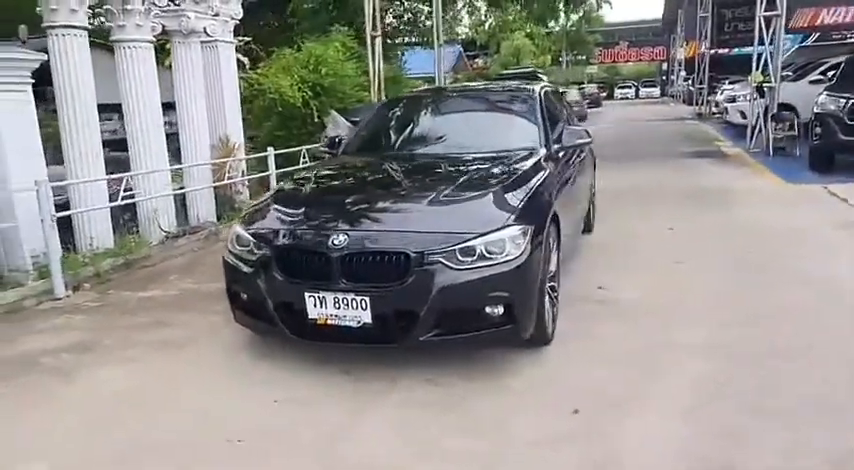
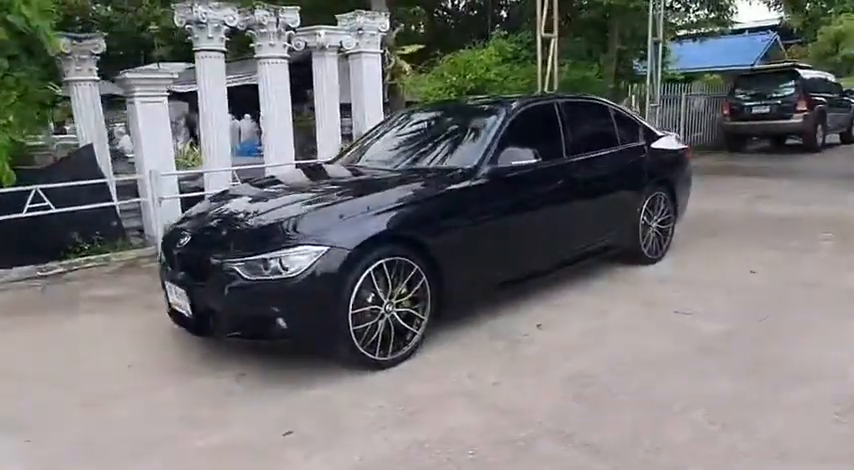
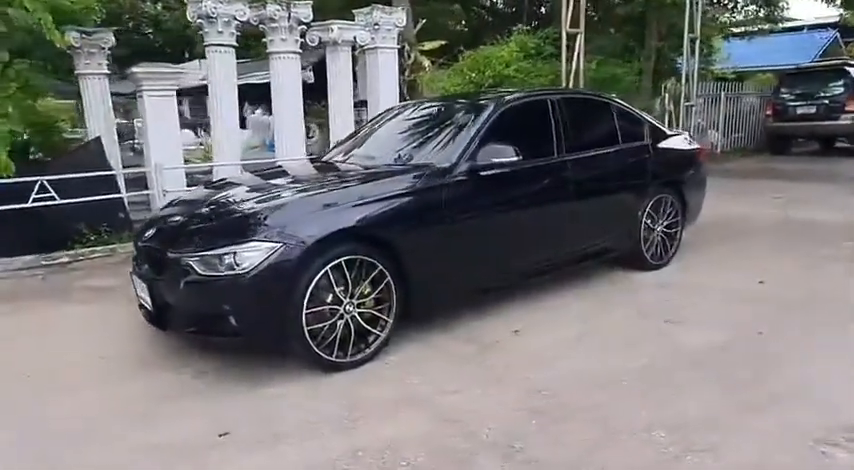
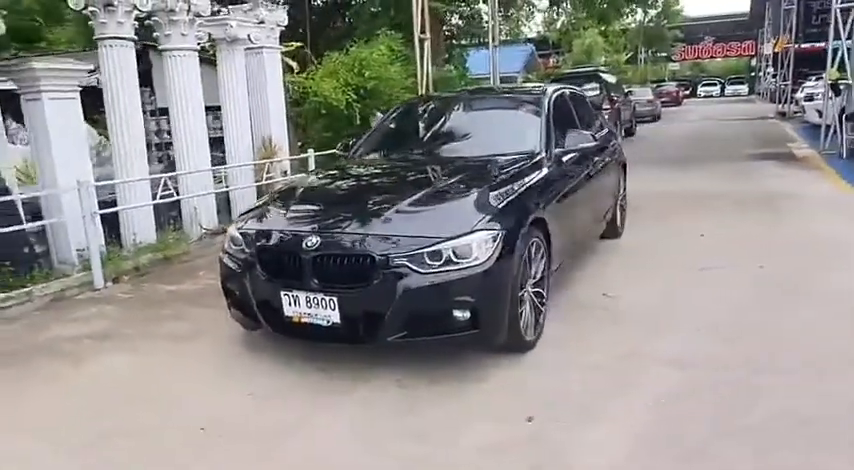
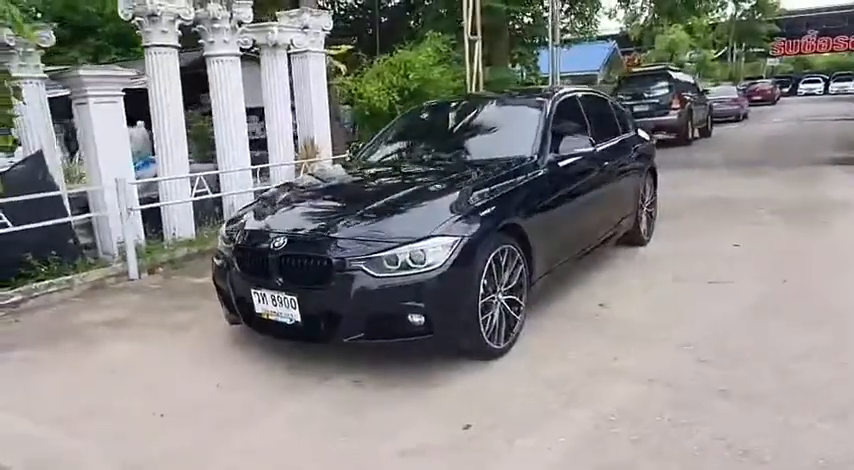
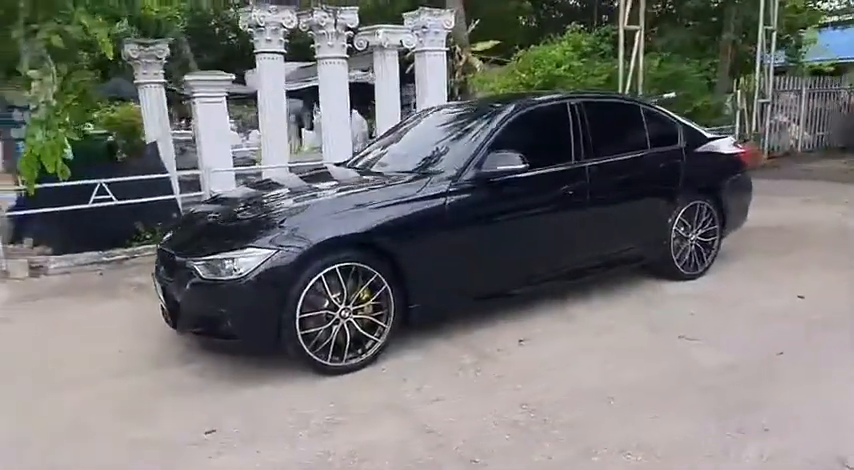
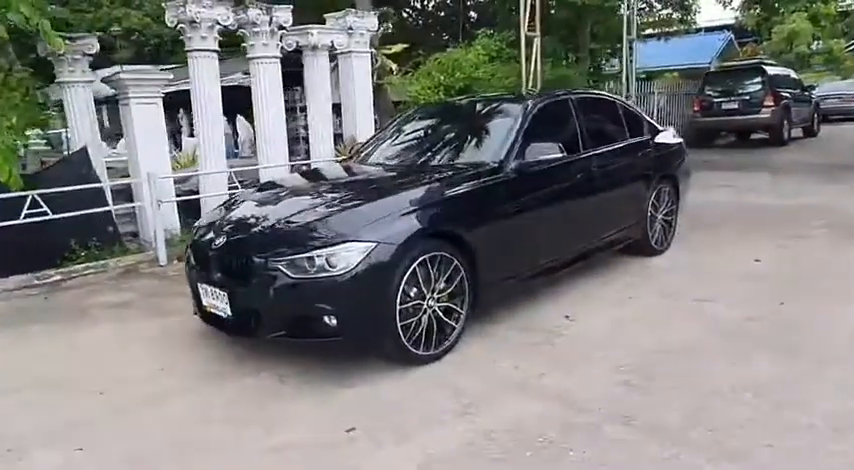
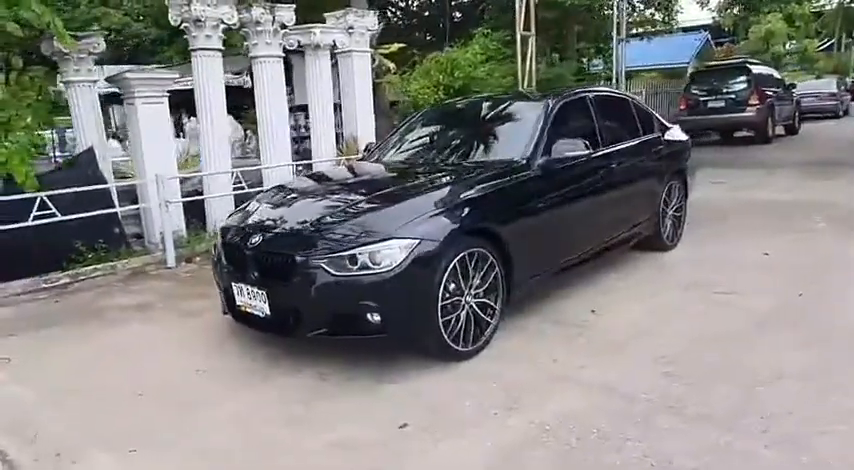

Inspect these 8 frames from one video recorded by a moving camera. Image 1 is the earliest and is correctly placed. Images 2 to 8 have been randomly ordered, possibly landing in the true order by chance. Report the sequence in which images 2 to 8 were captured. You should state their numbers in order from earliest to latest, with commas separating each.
4, 5, 8, 7, 2, 3, 6
